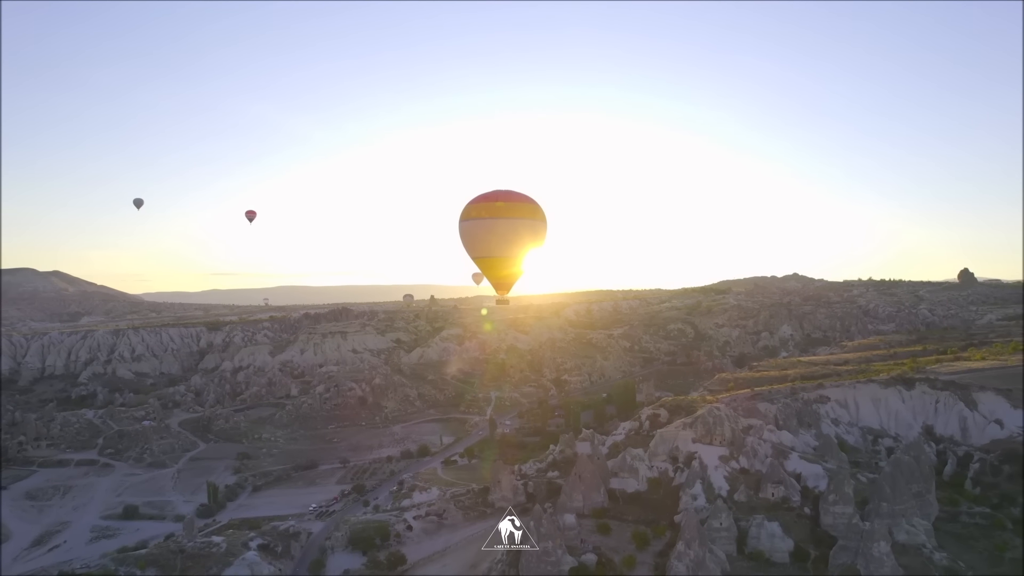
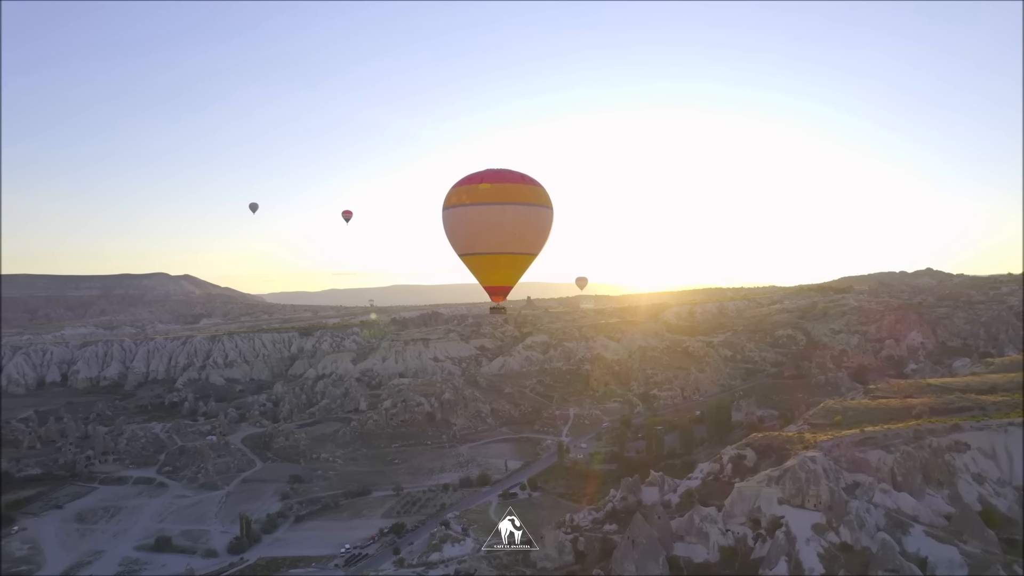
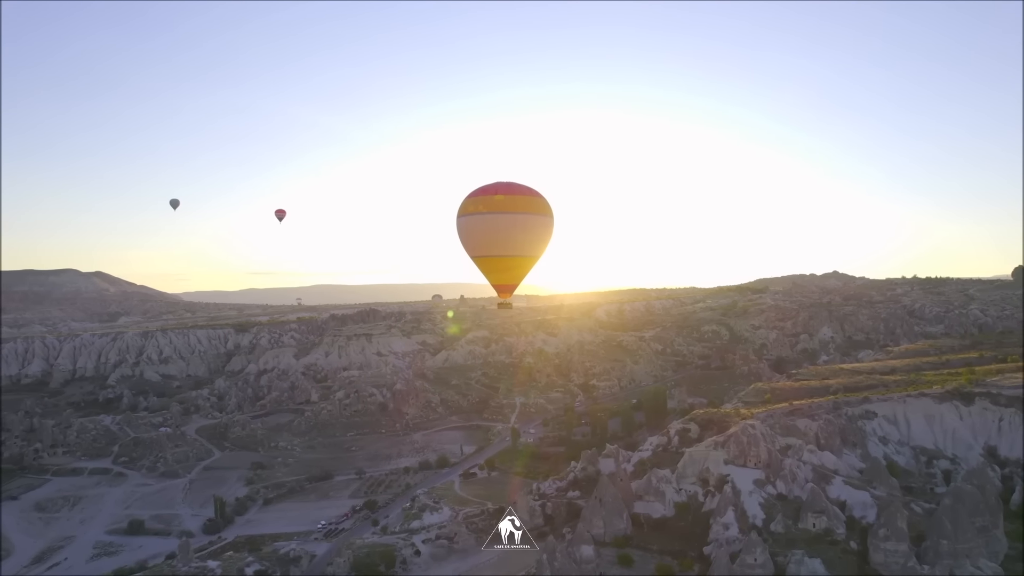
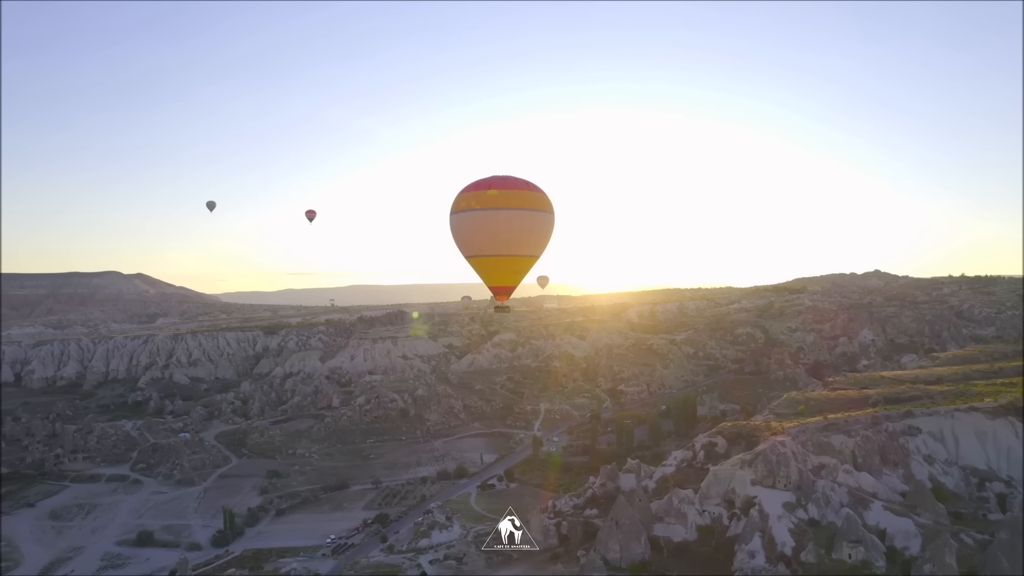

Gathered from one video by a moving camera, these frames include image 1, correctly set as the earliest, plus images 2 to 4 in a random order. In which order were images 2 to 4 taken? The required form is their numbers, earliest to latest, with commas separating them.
3, 4, 2
